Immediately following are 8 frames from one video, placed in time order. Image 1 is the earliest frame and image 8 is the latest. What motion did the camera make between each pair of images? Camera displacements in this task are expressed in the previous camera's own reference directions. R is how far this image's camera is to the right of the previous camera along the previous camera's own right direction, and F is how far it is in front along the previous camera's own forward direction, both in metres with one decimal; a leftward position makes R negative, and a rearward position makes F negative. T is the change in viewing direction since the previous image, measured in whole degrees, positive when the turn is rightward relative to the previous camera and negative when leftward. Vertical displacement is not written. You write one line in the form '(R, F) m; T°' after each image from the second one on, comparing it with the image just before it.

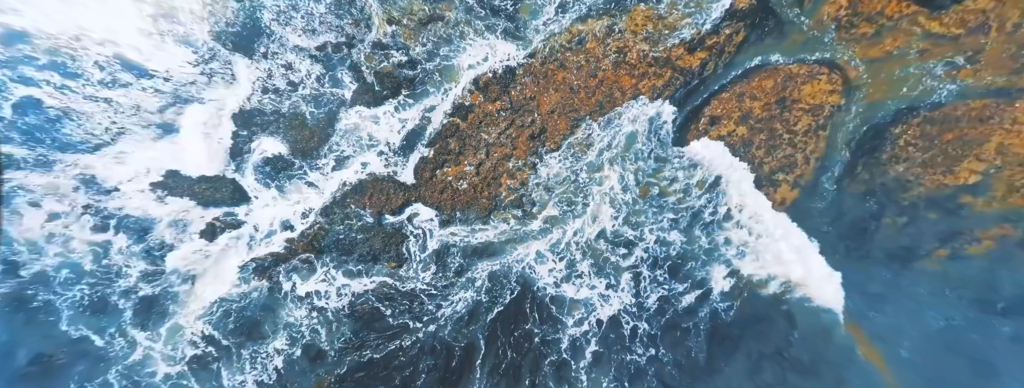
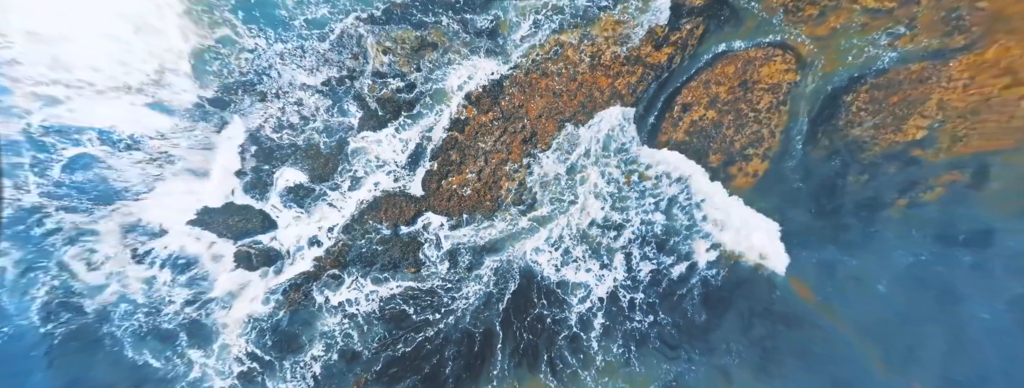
(0.0, -0.7) m; 0°
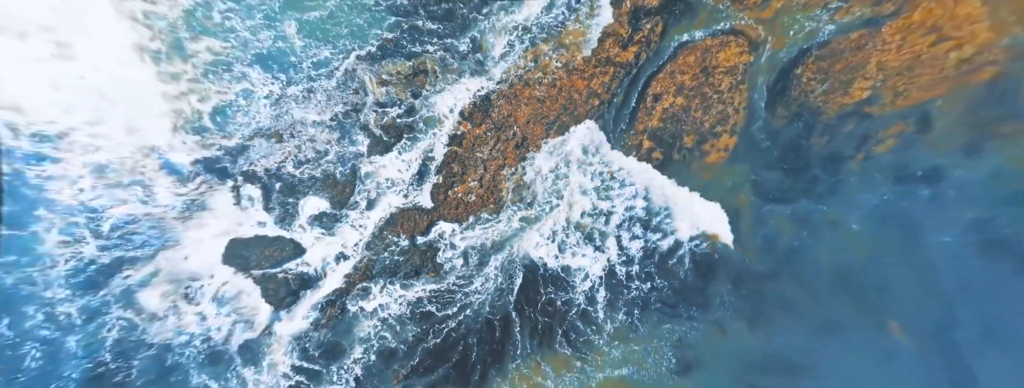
(+0.1, -0.8) m; 0°
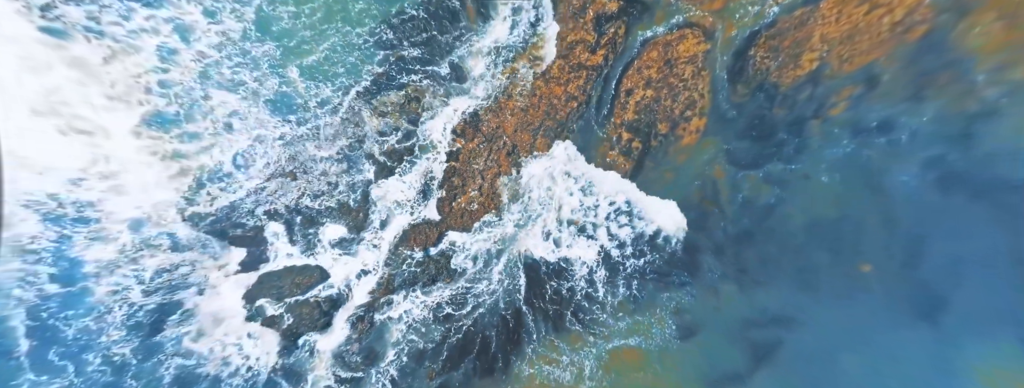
(+0.1, -0.8) m; 0°
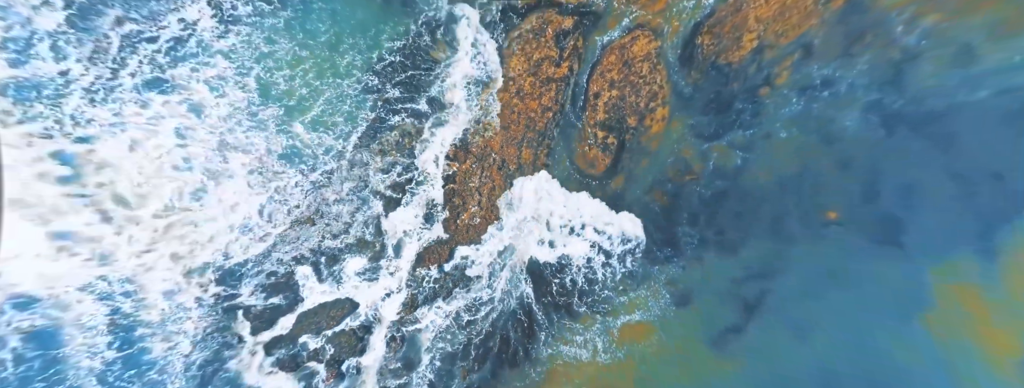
(+0.2, -1.0) m; 0°
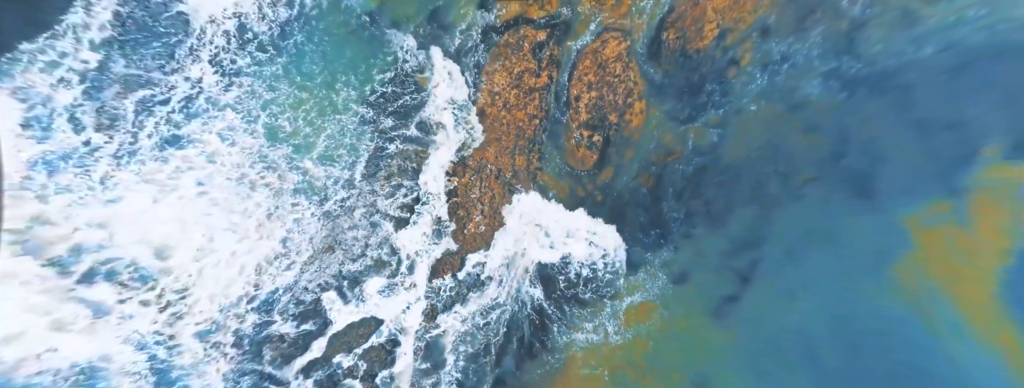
(+0.1, -0.7) m; 0°
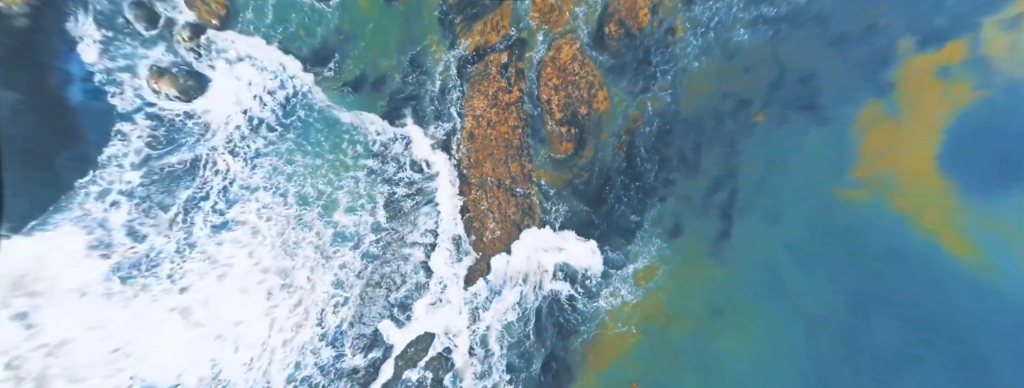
(+0.2, -1.4) m; -1°
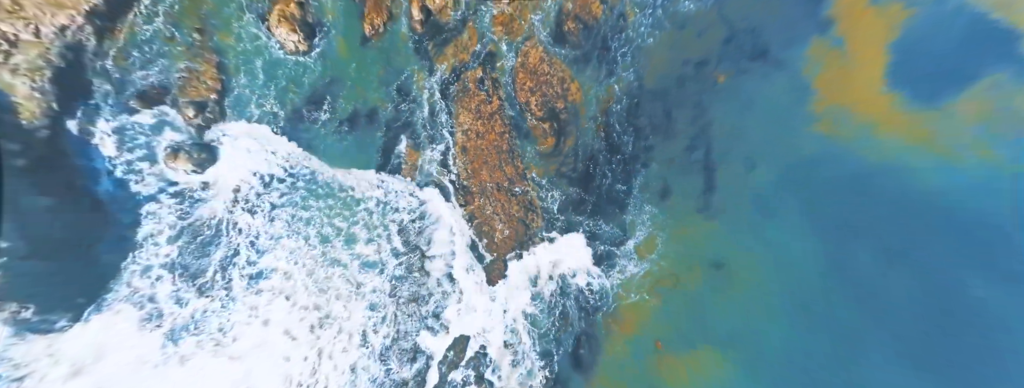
(+0.3, -0.9) m; -1°
